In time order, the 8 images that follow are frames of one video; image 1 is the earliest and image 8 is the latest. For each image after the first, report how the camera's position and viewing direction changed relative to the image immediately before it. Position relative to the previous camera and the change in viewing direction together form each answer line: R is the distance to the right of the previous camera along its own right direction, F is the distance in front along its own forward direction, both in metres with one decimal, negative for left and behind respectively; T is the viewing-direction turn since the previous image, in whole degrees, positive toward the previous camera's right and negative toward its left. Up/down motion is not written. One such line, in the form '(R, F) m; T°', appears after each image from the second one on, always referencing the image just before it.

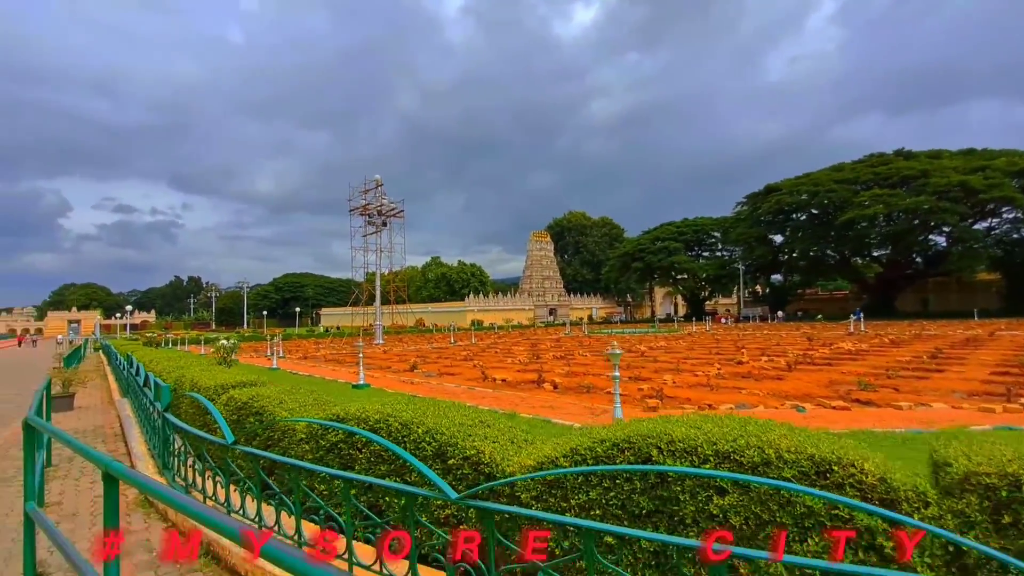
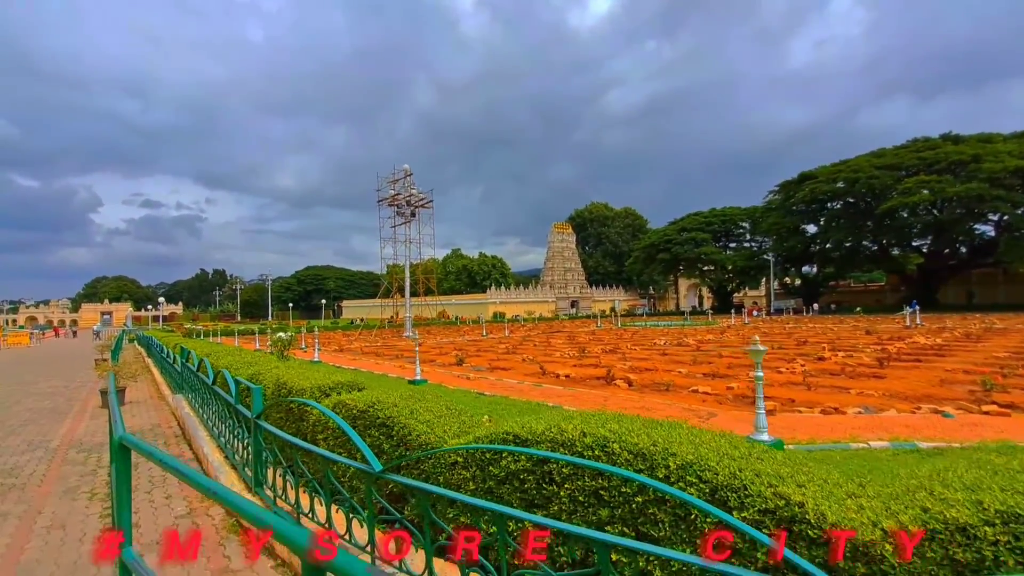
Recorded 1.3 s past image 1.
(-1.2, +0.9) m; -2°
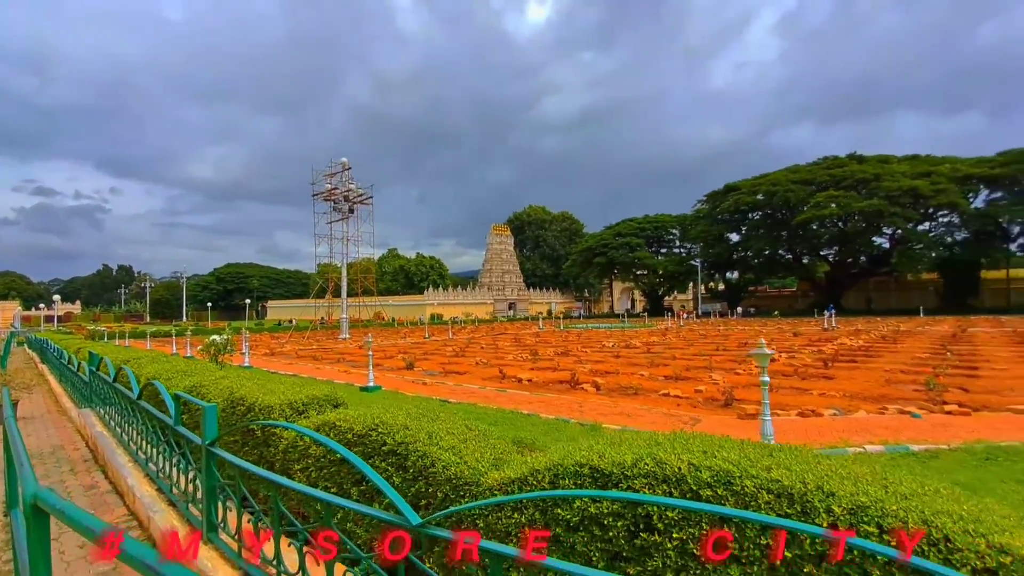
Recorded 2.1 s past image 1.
(-0.6, +0.7) m; +7°
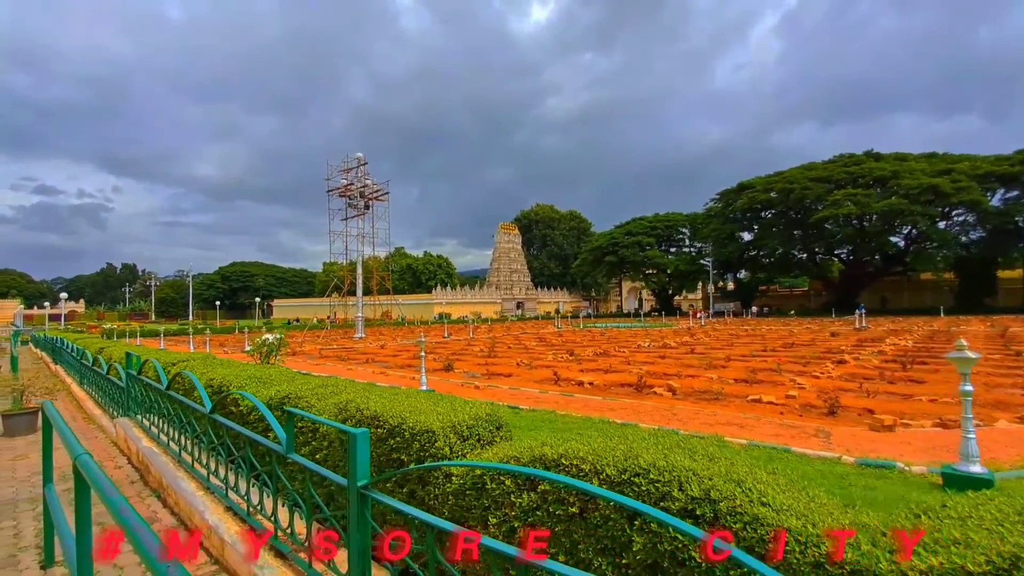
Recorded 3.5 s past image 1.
(-1.3, +0.9) m; 0°
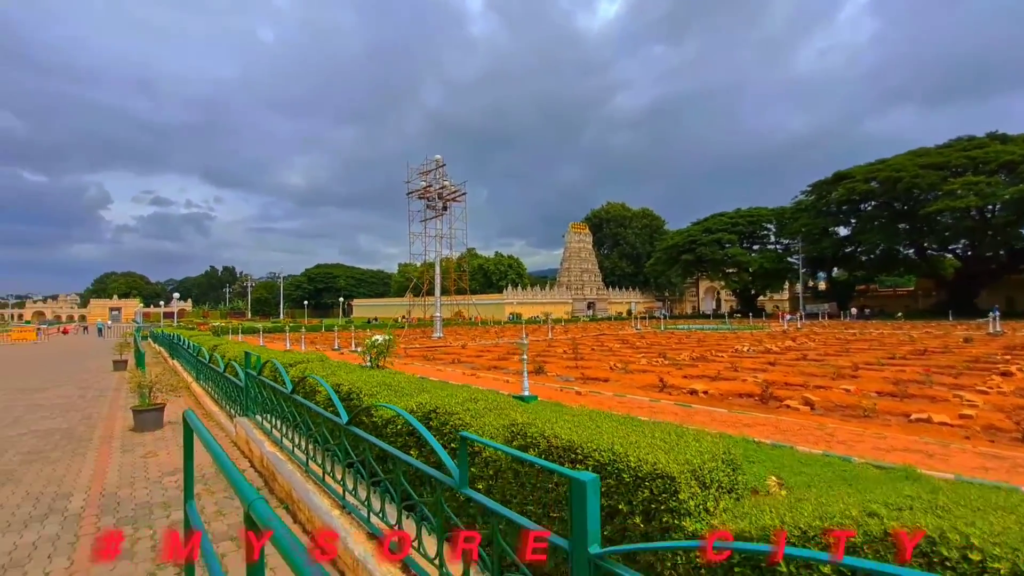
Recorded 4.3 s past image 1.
(-0.7, +0.6) m; -8°
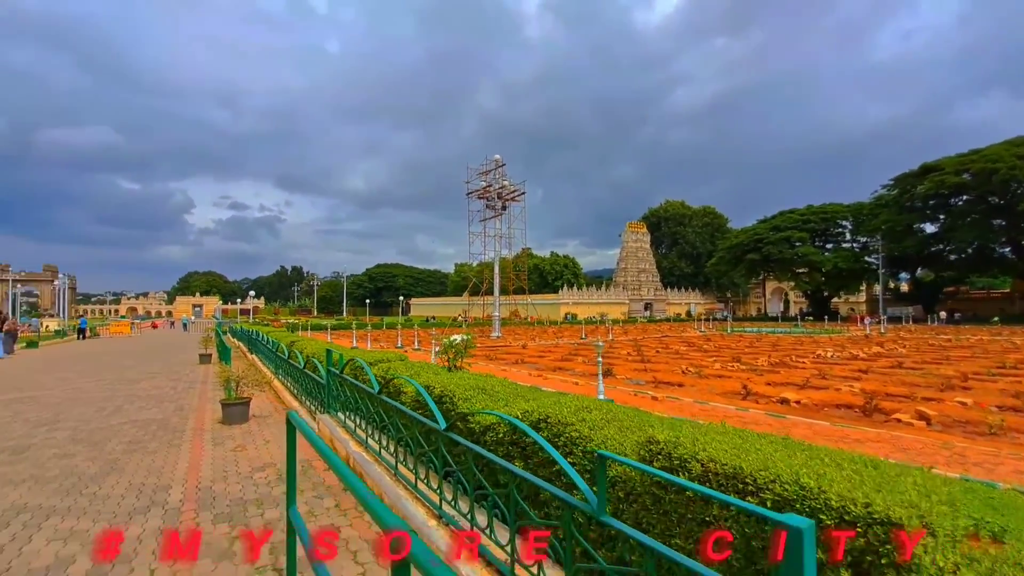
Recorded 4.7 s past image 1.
(-0.4, +0.3) m; -6°
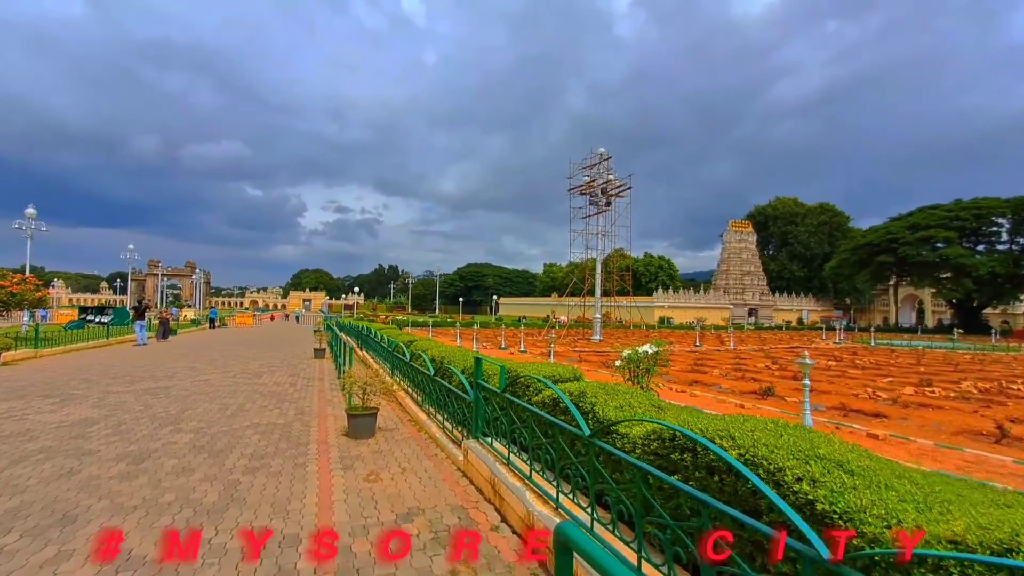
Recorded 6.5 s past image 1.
(-1.2, +1.6) m; -10°
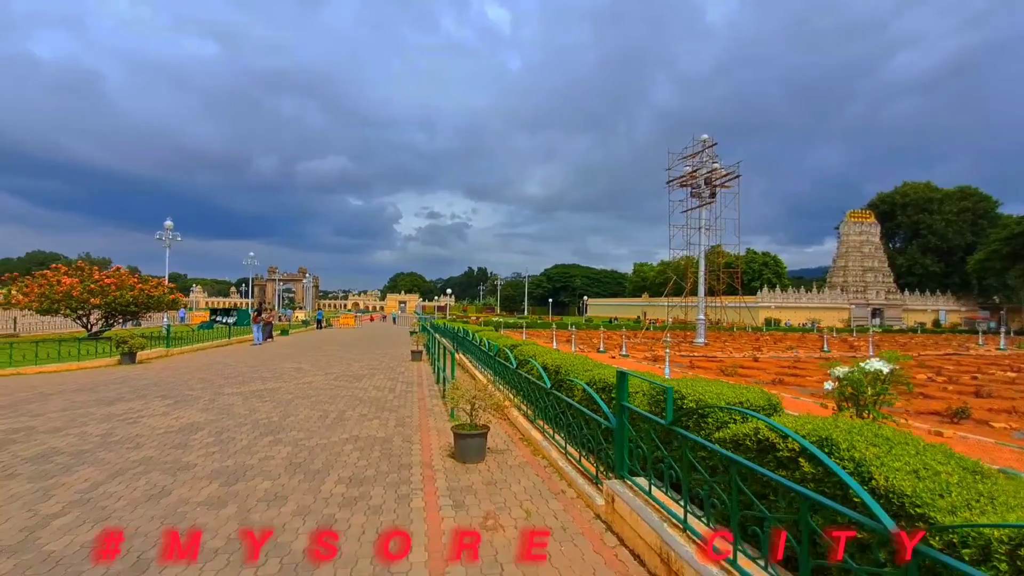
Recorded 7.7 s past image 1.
(-0.5, +1.2) m; -10°
